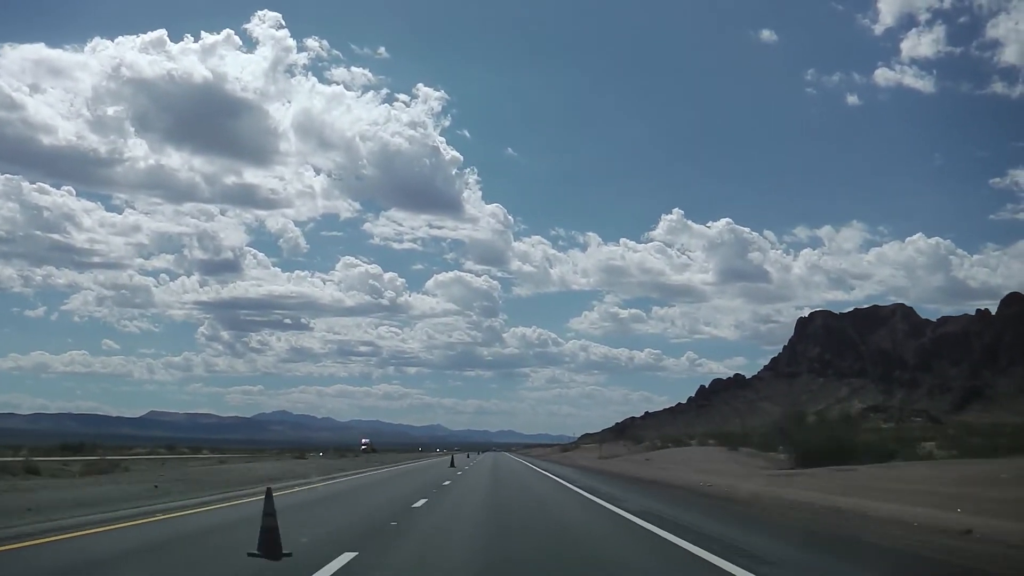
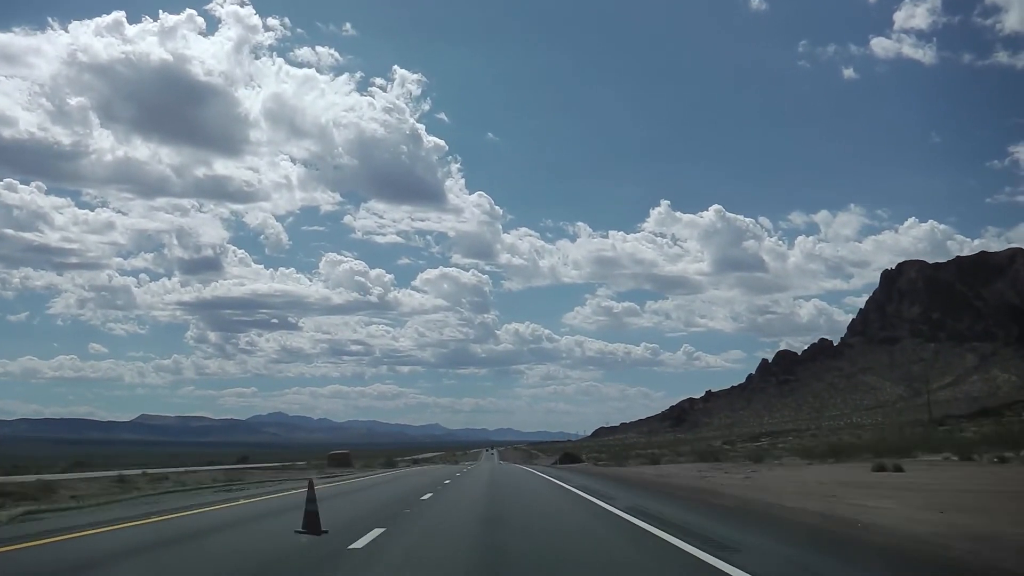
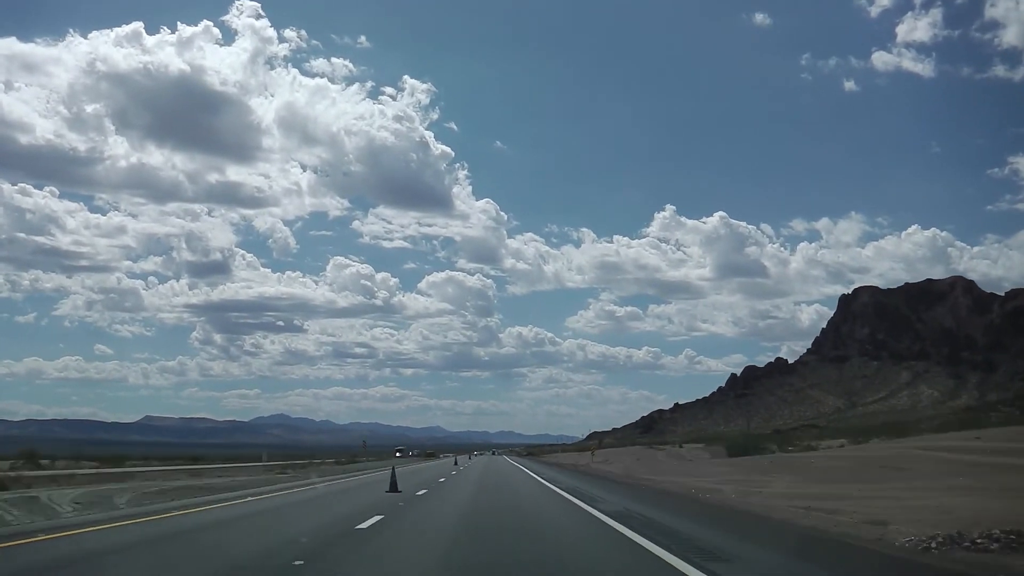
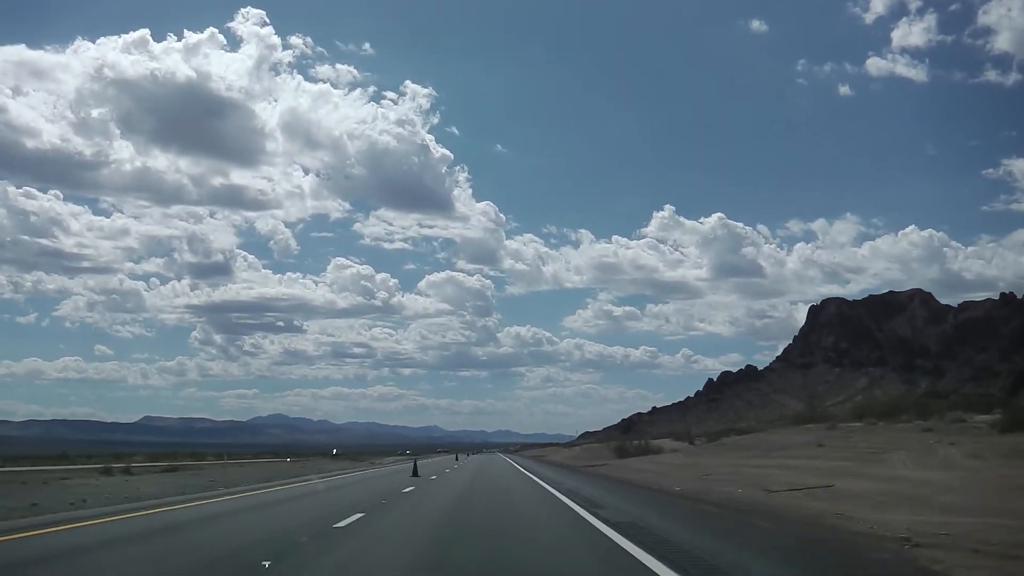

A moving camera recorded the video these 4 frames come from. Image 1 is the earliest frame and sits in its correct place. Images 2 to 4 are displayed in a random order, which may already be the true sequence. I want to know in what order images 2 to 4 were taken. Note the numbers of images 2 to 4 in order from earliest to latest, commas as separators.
4, 3, 2
